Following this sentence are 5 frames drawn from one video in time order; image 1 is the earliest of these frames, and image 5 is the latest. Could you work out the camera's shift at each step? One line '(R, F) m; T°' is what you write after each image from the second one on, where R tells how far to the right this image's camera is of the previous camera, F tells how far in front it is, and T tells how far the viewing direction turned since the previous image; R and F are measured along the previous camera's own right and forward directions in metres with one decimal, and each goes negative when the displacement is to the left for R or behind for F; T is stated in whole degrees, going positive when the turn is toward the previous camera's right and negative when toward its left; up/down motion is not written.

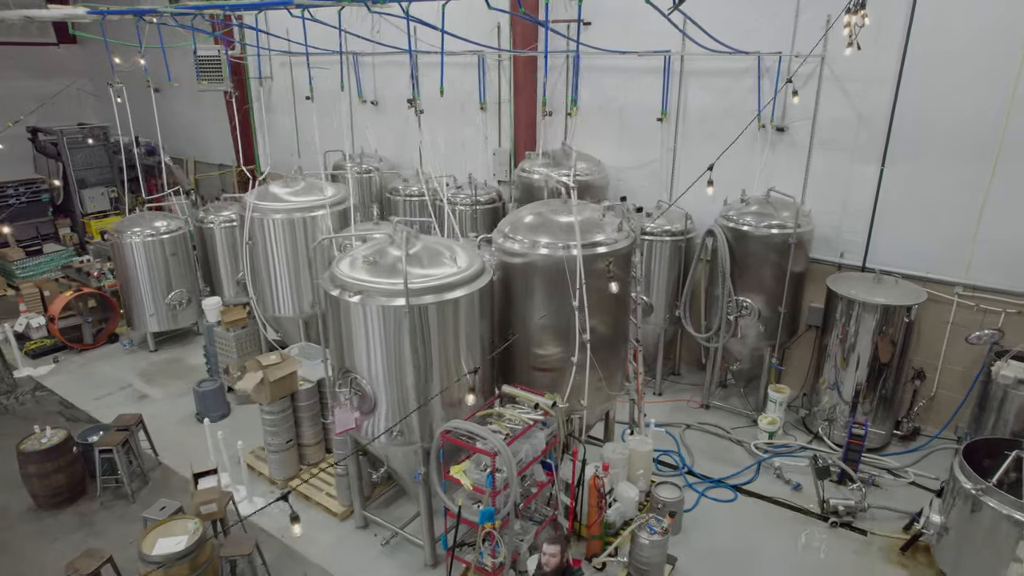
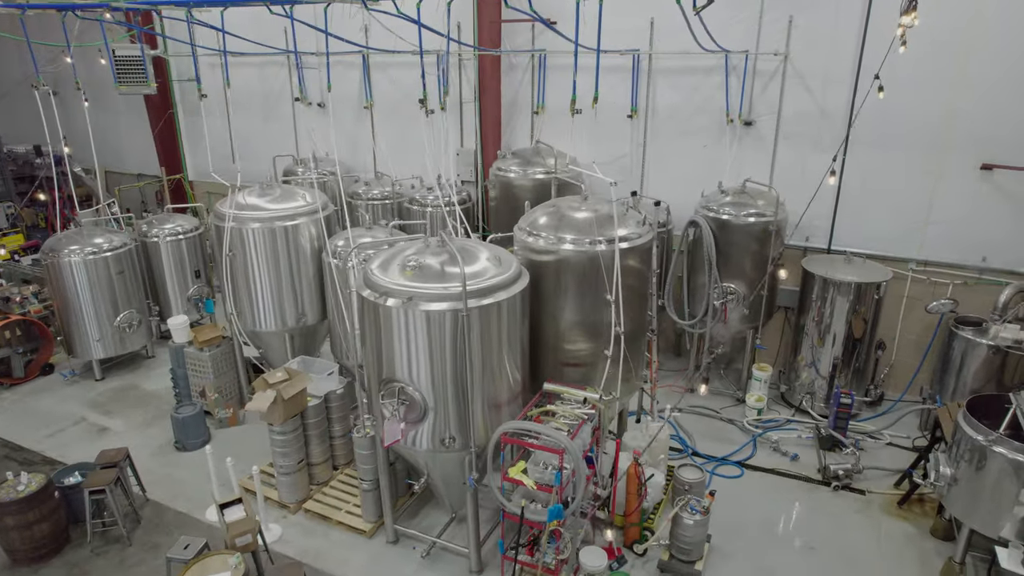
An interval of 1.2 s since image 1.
(-0.6, +0.1) m; +9°
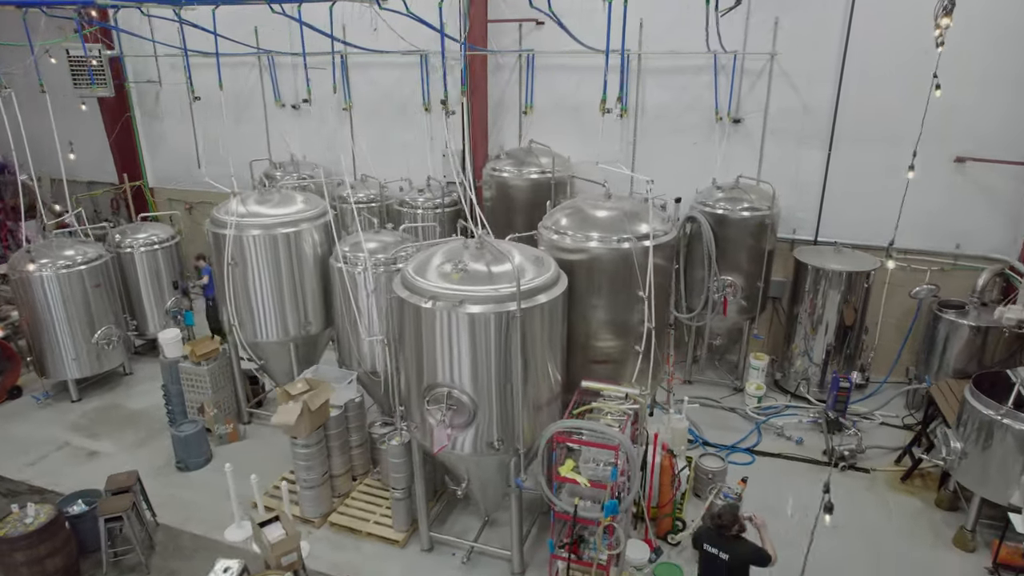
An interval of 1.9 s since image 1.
(-0.5, 0.0) m; +5°
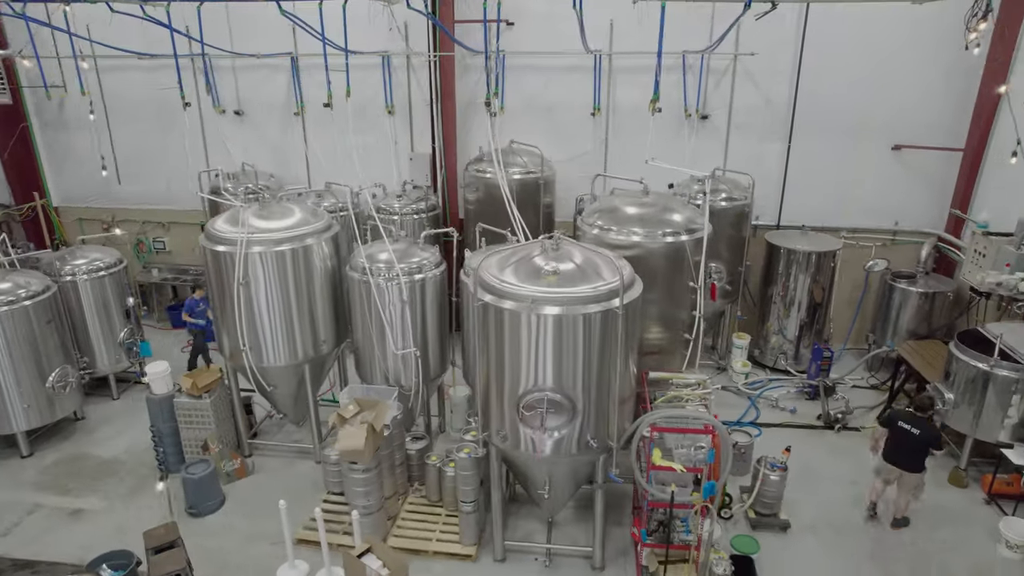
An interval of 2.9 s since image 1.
(-0.9, +0.1) m; +11°
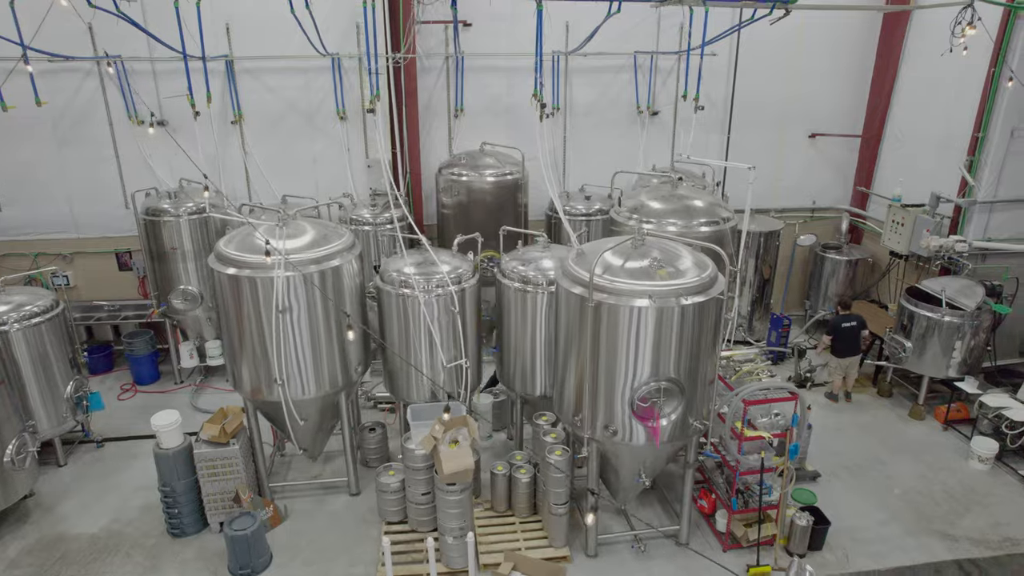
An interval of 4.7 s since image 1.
(-1.2, +0.1) m; +14°
